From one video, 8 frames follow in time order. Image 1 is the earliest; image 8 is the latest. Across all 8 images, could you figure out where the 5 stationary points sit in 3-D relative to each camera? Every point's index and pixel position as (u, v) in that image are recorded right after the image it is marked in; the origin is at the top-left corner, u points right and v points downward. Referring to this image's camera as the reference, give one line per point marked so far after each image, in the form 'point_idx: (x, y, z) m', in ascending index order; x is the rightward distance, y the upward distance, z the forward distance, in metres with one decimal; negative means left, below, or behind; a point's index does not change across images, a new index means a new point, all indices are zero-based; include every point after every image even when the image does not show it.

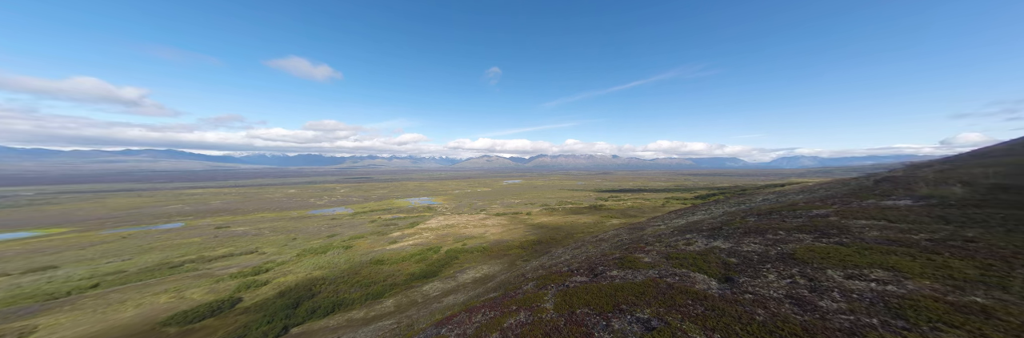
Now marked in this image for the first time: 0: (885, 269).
0: (+28.4, -7.4, +16.0) m
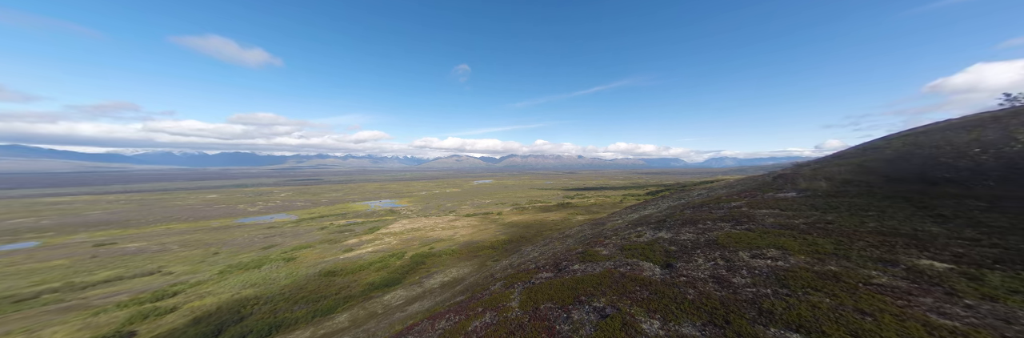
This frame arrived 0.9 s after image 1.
0: (+25.1, -7.3, +20.0) m
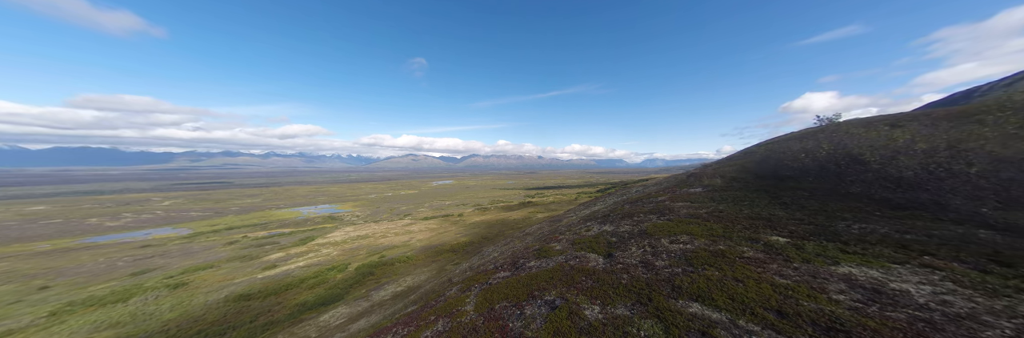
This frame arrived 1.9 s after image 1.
0: (+20.1, -7.3, +24.4) m
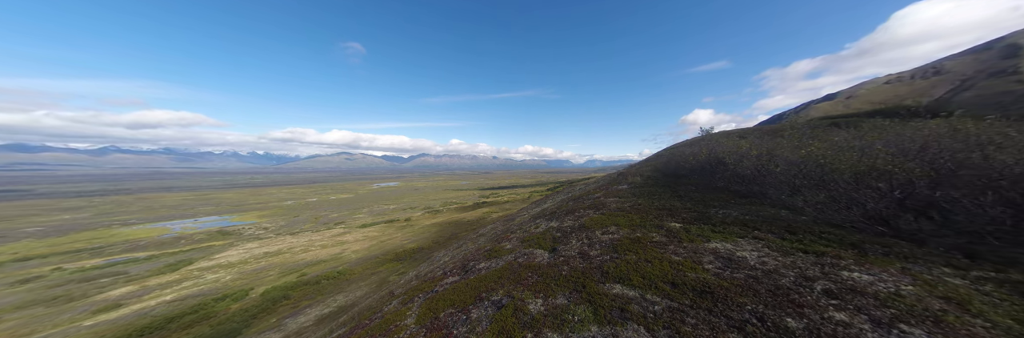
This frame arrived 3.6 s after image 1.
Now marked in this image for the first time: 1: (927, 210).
0: (+13.5, -7.3, +28.4) m
1: (+33.9, -3.4, +17.6) m
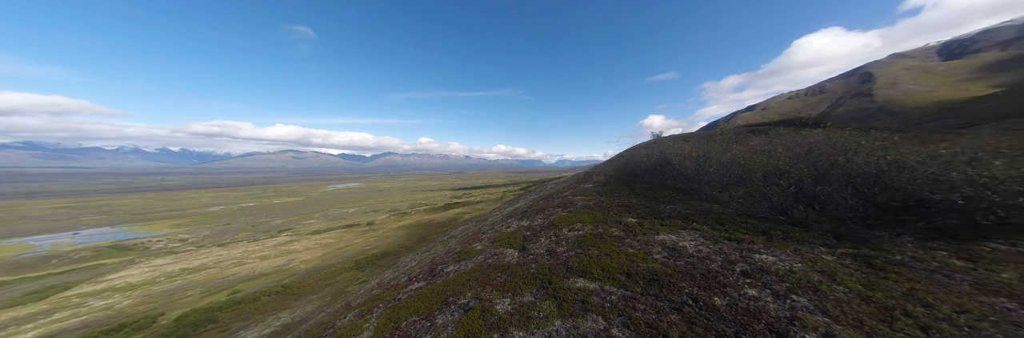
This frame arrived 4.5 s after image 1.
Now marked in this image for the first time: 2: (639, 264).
0: (+9.3, -7.4, +30.0) m
1: (+30.9, -3.4, +22.1) m
2: (+9.4, -7.0, +15.9) m
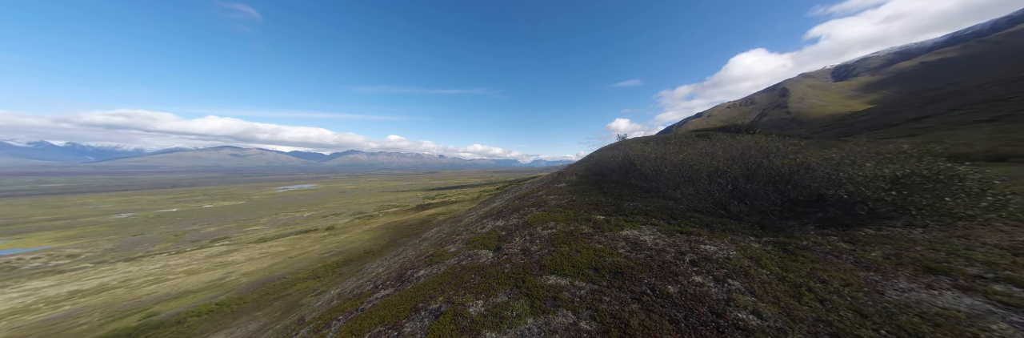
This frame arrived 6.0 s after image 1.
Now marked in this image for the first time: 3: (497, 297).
0: (+5.5, -7.4, +30.9) m
1: (+28.0, -3.4, +25.8) m
2: (+7.3, -7.1, +17.0) m
3: (-1.1, -9.1, +15.3) m
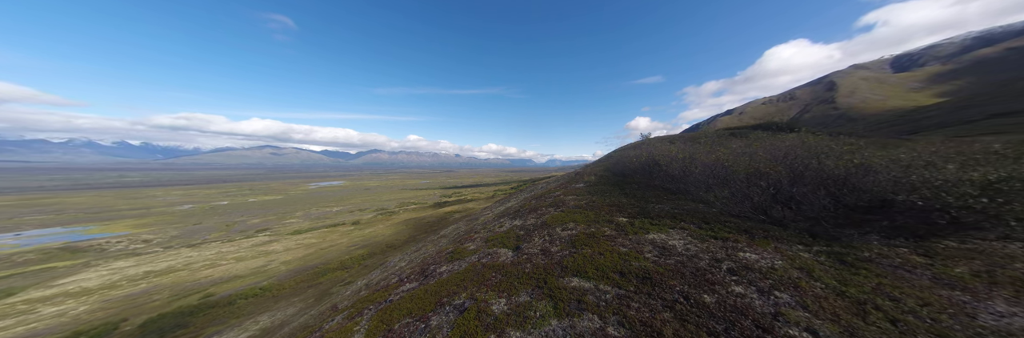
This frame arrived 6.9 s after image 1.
0: (+8.3, -7.4, +30.4) m
1: (+30.3, -3.6, +23.5) m
2: (+9.0, -7.1, +16.3) m
3: (+0.4, -9.1, +15.3) m
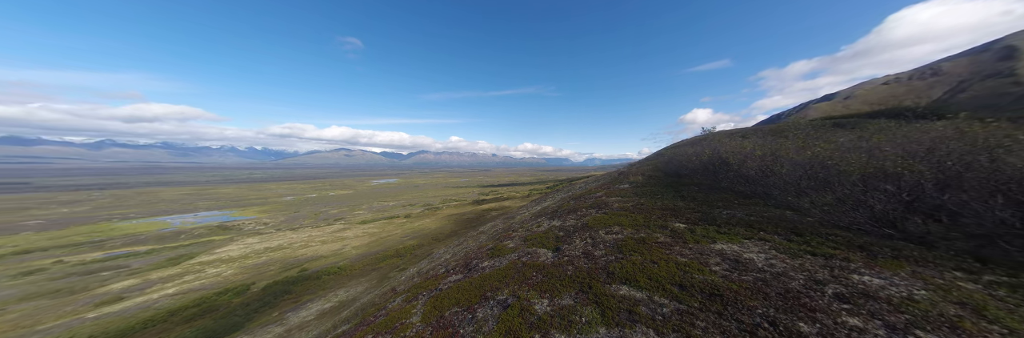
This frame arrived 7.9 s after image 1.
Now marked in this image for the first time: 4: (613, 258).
0: (+13.9, -7.3, +28.3) m
1: (+34.4, -3.6, +17.4) m
2: (+12.1, -7.1, +14.3) m
3: (+3.5, -9.0, +14.9) m
4: (+9.4, -8.2, +20.1) m
